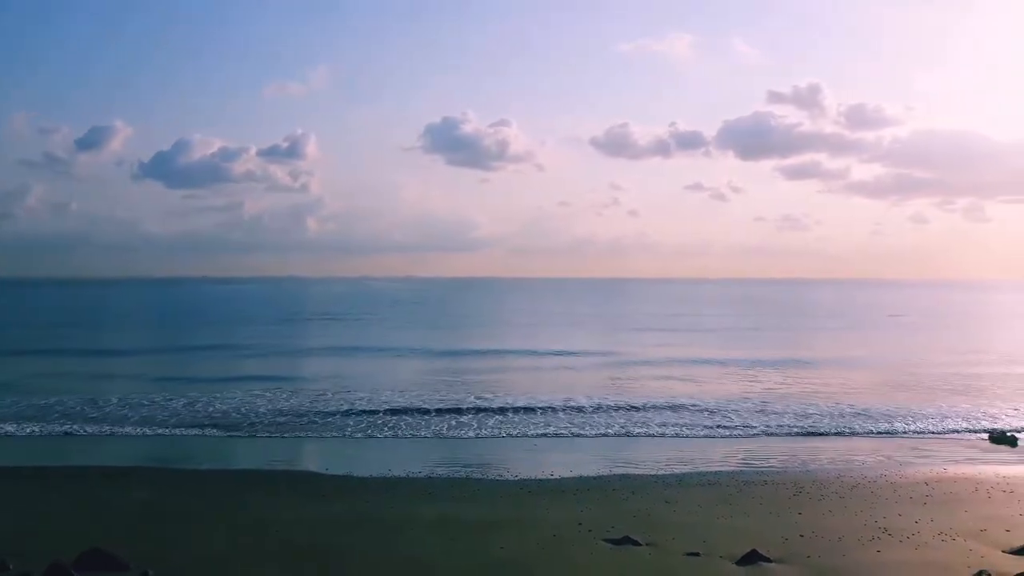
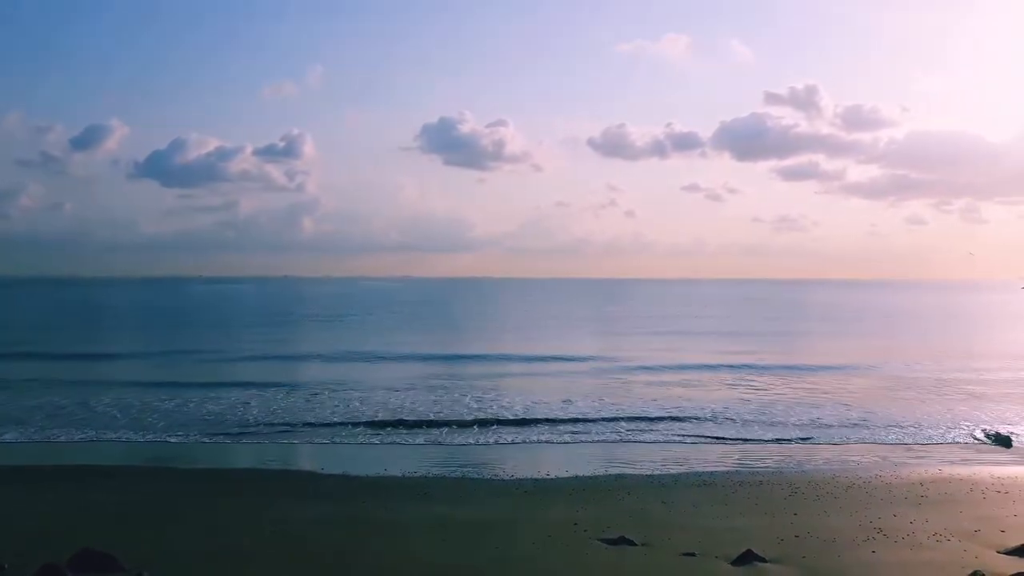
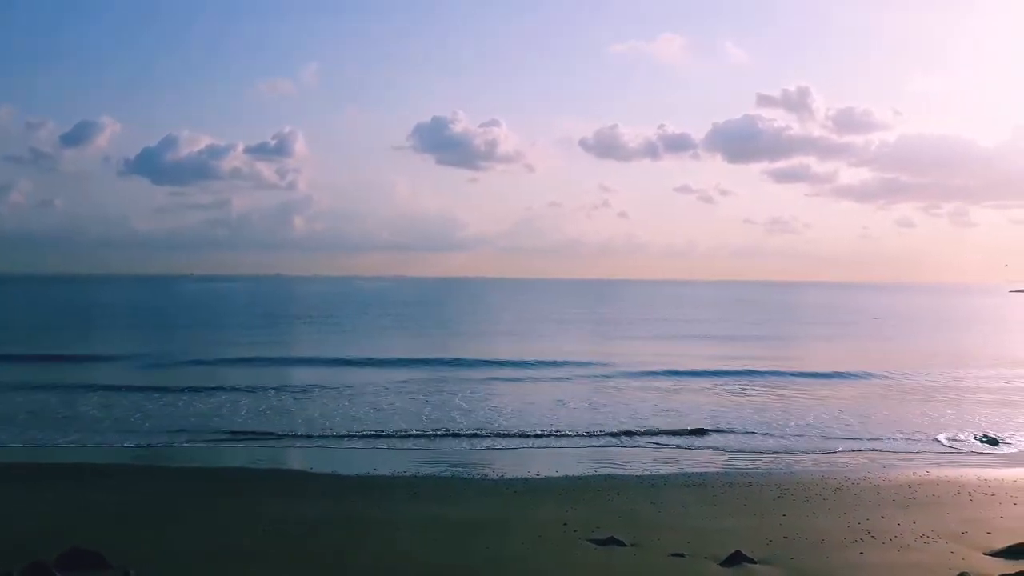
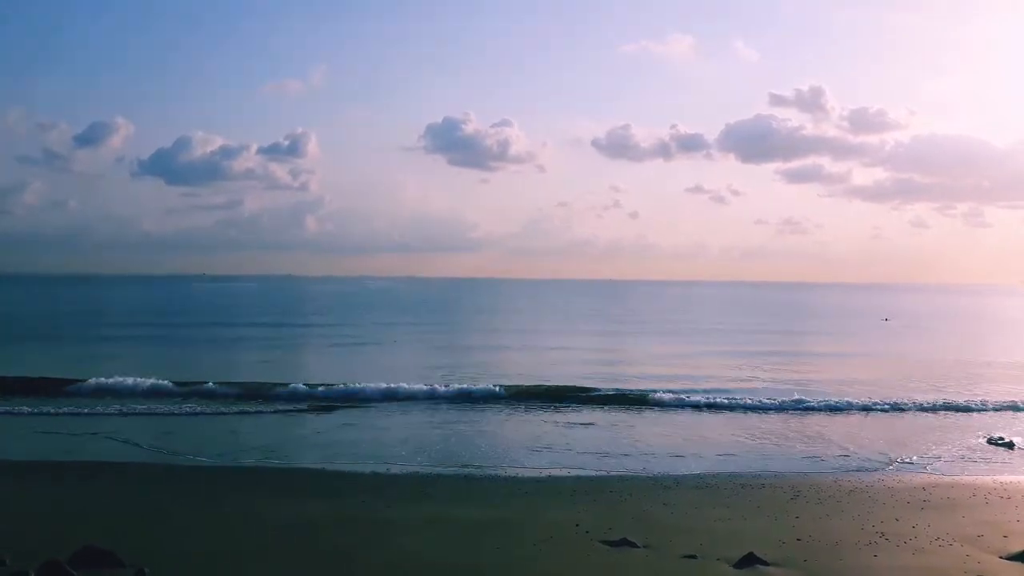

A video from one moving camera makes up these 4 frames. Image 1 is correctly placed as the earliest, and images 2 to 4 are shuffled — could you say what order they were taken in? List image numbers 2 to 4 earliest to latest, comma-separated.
2, 3, 4
